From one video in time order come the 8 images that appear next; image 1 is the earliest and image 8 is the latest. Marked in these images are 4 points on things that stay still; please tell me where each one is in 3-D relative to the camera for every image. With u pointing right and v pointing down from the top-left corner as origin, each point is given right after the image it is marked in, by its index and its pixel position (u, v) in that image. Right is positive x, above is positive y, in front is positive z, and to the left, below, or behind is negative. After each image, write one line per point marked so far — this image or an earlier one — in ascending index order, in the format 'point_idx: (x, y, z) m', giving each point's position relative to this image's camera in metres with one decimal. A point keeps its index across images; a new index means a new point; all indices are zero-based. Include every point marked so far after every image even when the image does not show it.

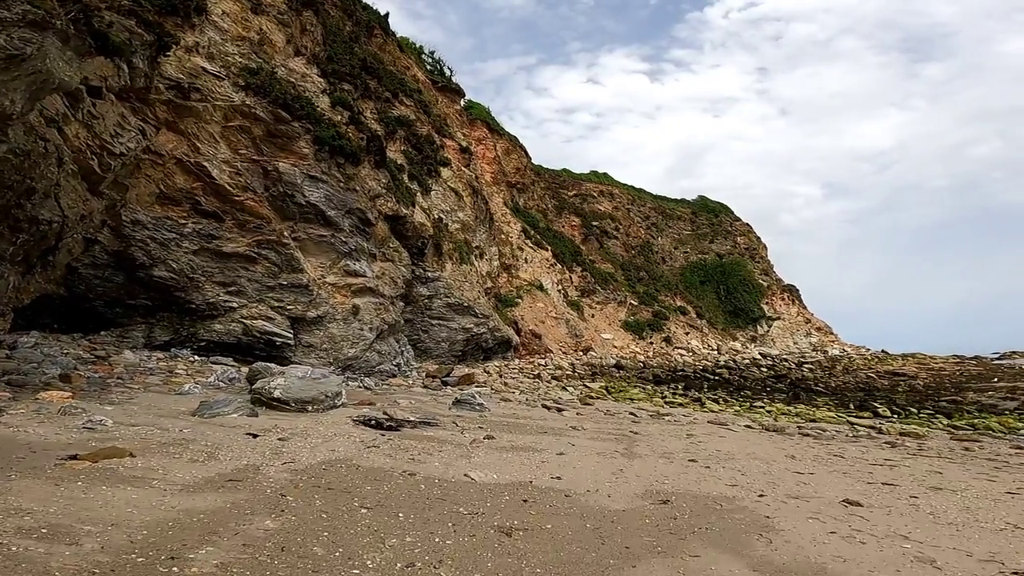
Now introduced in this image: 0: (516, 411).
0: (+0.1, -2.4, +10.7) m
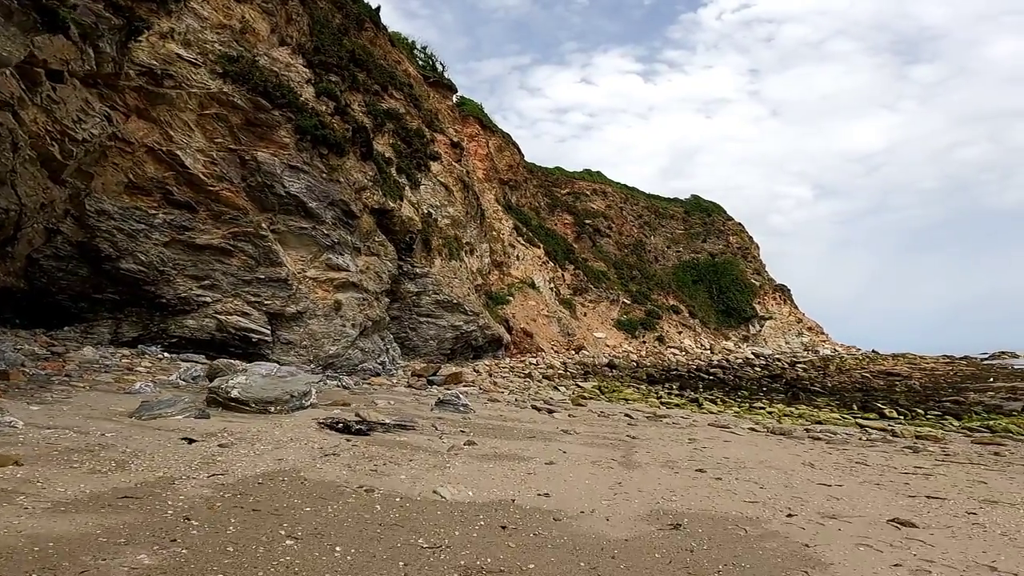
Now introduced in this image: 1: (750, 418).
0: (-0.2, -2.3, +10.0) m
1: (+4.9, -2.7, +11.1) m
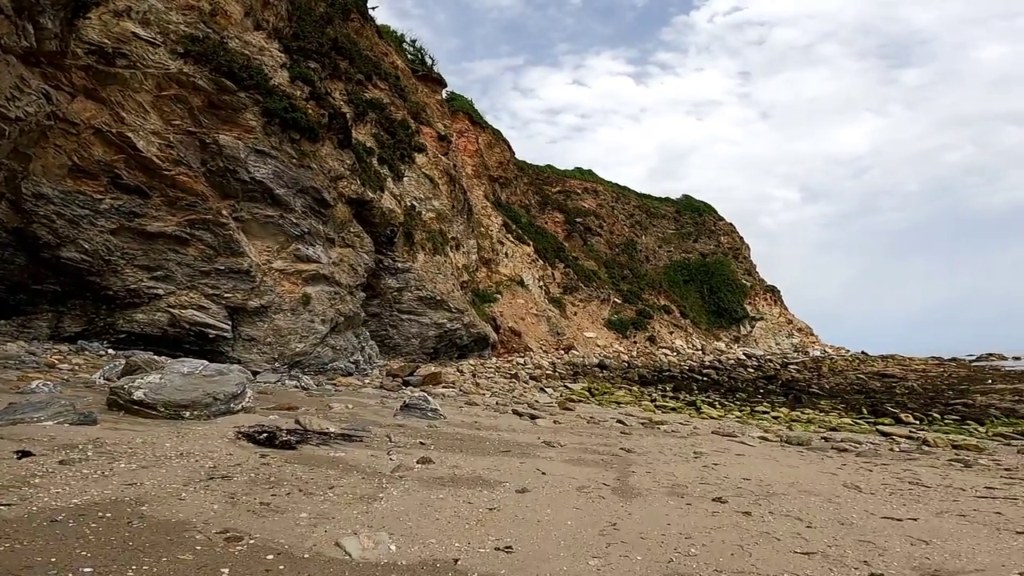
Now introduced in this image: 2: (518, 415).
0: (-0.5, -2.1, +8.7) m
1: (+4.5, -2.5, +9.9) m
2: (+0.1, -2.3, +9.7) m
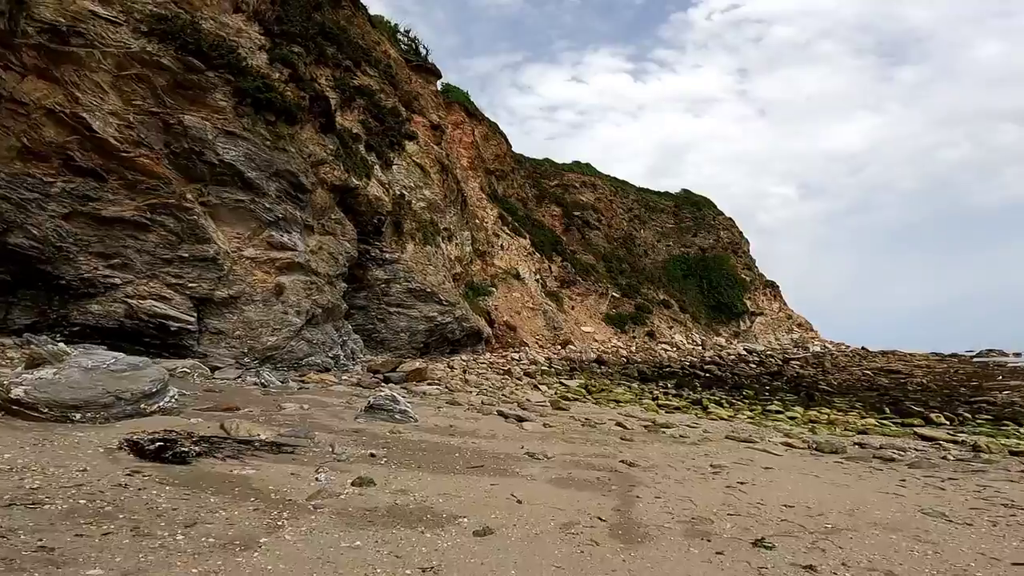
0: (-0.8, -1.8, +7.5) m
1: (+4.2, -2.2, +8.7) m
2: (-0.2, -2.0, +8.5) m
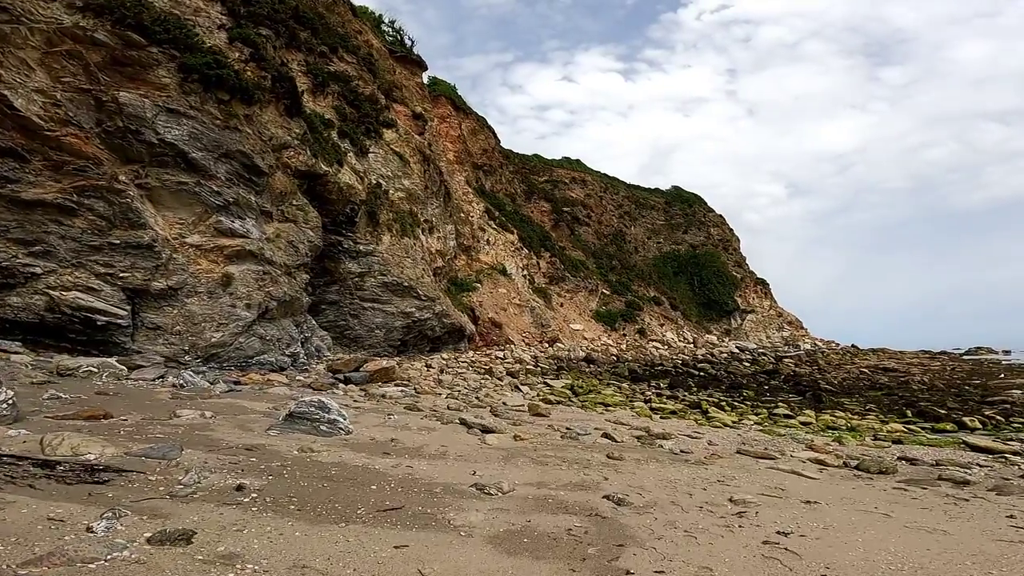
0: (-1.2, -1.6, +6.0) m
1: (+3.8, -2.0, +7.3) m
2: (-0.6, -1.8, +7.0) m
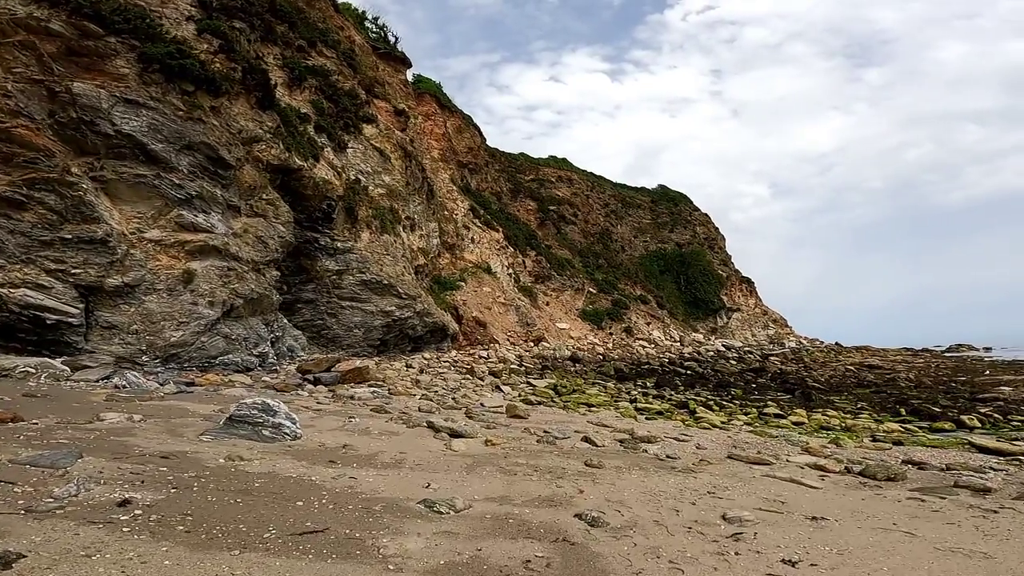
0: (-1.5, -1.5, +5.4) m
1: (+3.5, -1.9, +6.8) m
2: (-0.9, -1.7, +6.4) m
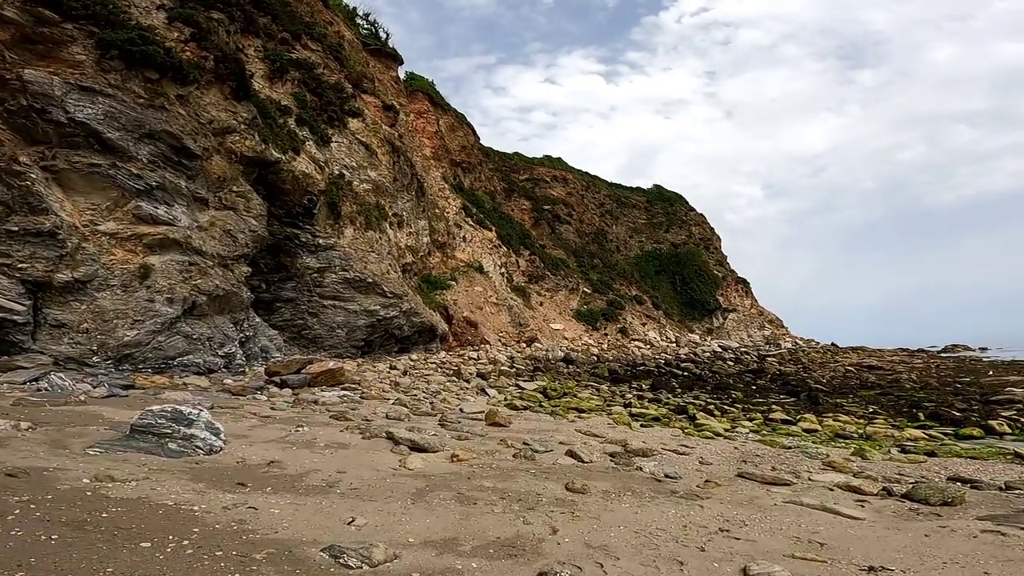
0: (-1.8, -1.4, +4.5) m
1: (+3.2, -1.8, +5.9) m
2: (-1.2, -1.6, +5.5) m
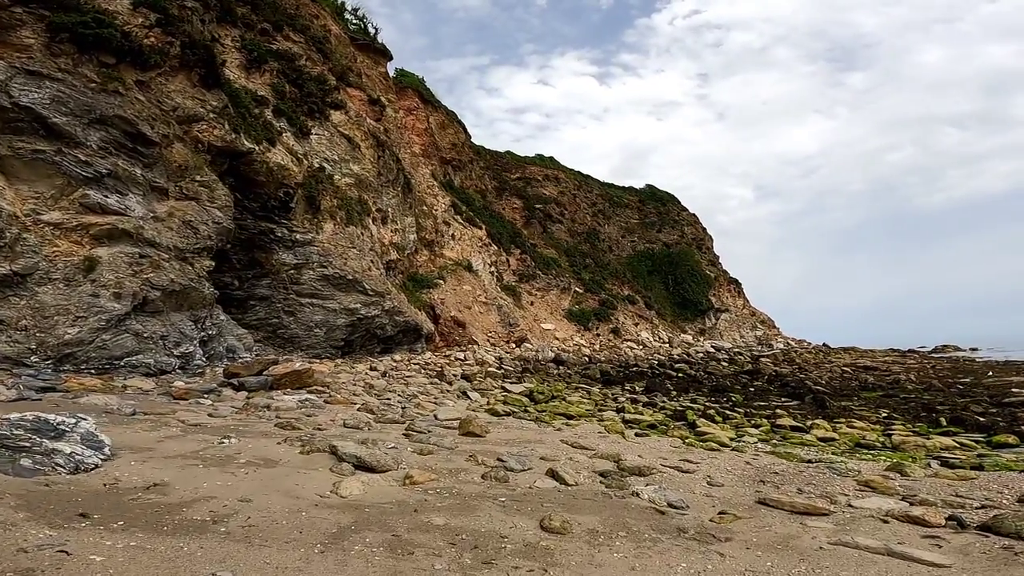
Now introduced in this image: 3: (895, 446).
0: (-2.0, -1.3, +3.5) m
1: (+2.9, -1.6, +5.0) m
2: (-1.5, -1.4, +4.5) m
3: (+4.4, -1.8, +6.4) m
